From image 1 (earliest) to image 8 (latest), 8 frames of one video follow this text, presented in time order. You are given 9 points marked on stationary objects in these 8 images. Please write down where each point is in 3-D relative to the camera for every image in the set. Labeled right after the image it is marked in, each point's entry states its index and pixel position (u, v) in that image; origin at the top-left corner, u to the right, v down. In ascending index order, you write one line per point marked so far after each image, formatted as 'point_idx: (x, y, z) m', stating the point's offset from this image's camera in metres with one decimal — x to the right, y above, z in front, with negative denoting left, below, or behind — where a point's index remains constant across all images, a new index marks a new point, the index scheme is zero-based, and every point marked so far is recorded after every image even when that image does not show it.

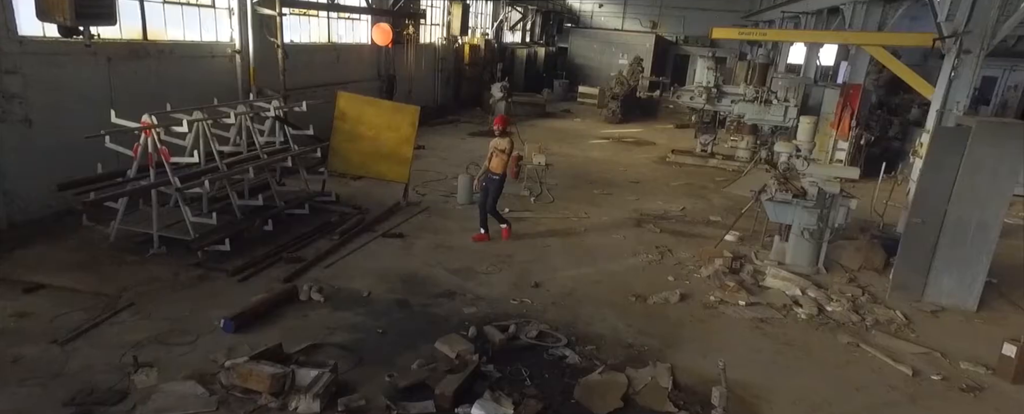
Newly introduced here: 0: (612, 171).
0: (+1.7, +0.6, +10.7) m
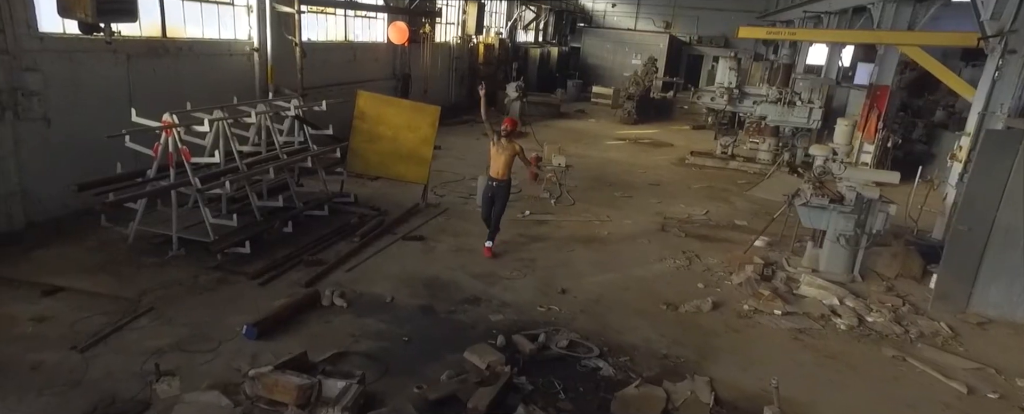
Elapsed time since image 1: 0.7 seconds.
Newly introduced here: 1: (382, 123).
0: (+2.0, +0.6, +10.5) m
1: (-1.5, +1.0, +7.4) m
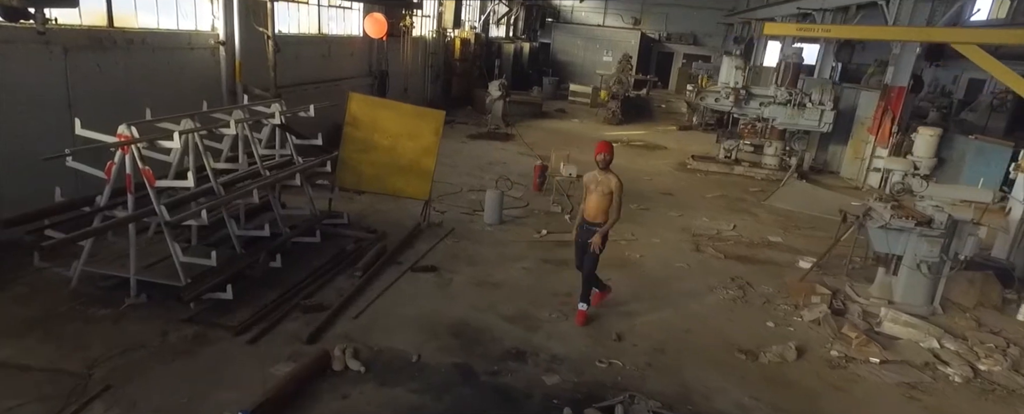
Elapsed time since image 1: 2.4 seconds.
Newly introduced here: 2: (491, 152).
0: (+1.9, +0.4, +9.7) m
1: (-1.3, +0.8, +6.3) m
2: (-0.4, +0.9, +11.0) m
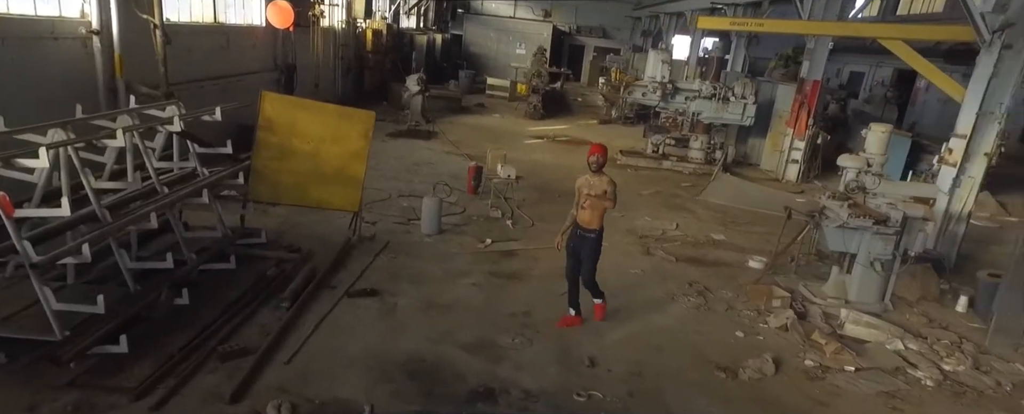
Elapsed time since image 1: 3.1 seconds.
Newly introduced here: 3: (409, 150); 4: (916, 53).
0: (+0.9, +0.4, +9.4) m
1: (-1.9, +0.6, +5.6) m
2: (-1.6, +0.9, +10.3) m
3: (-1.7, +0.9, +10.4) m
4: (+4.6, +1.8, +7.3) m
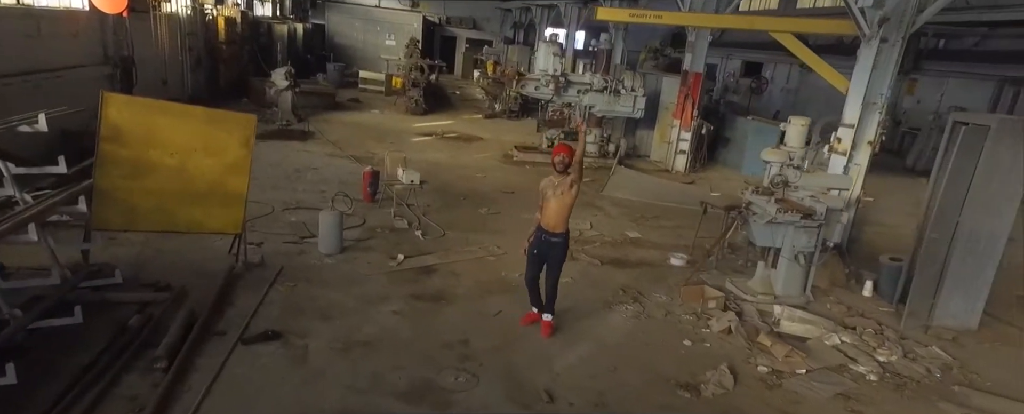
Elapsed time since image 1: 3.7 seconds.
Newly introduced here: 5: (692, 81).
0: (-0.6, +0.4, +8.8) m
1: (-2.5, +0.5, +4.6) m
2: (-3.2, +0.8, +9.3) m
3: (-3.3, +0.8, +9.4) m
4: (+3.4, +1.9, +7.5) m
5: (+2.9, +2.1, +10.4) m
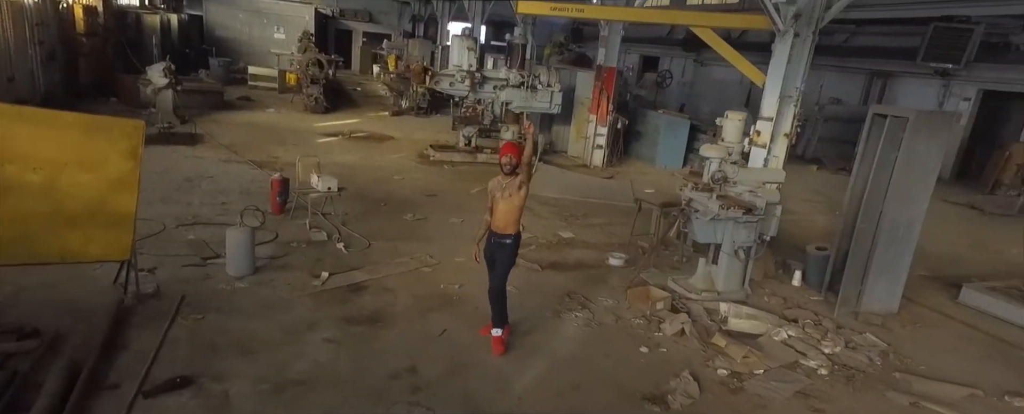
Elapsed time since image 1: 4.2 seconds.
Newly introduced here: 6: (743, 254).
0: (-1.6, +0.3, +8.3) m
1: (-2.9, +0.3, +3.8) m
2: (-4.3, +0.6, +8.3) m
3: (-4.4, +0.6, +8.4) m
4: (+2.5, +2.0, +7.6) m
5: (+1.5, +2.1, +10.4) m
6: (+1.9, -0.4, +5.3) m
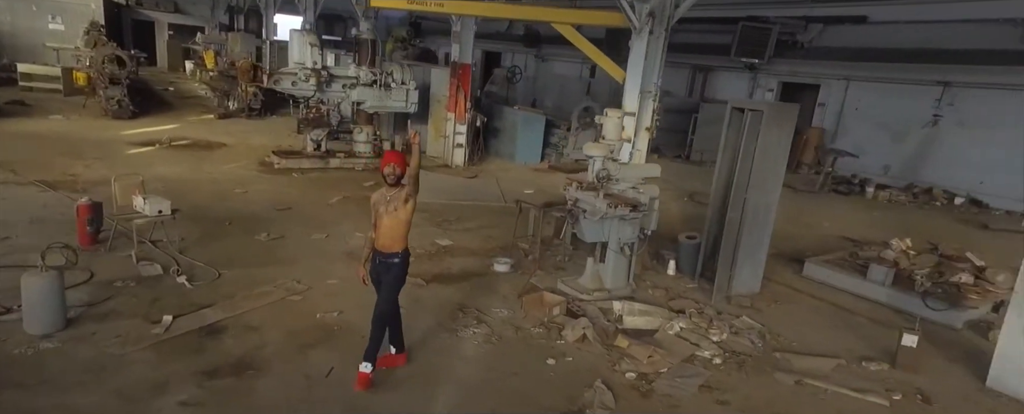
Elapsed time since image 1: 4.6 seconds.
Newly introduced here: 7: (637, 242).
0: (-3.3, +0.1, +7.3) m
1: (-3.3, 0.0, +2.6) m
2: (-5.9, +0.2, +6.6) m
3: (-6.0, +0.3, +6.7) m
4: (+0.8, +2.1, +7.6) m
5: (-0.8, +2.1, +10.1) m
6: (+1.0, -0.4, +5.3) m
7: (+1.1, -0.3, +5.4) m
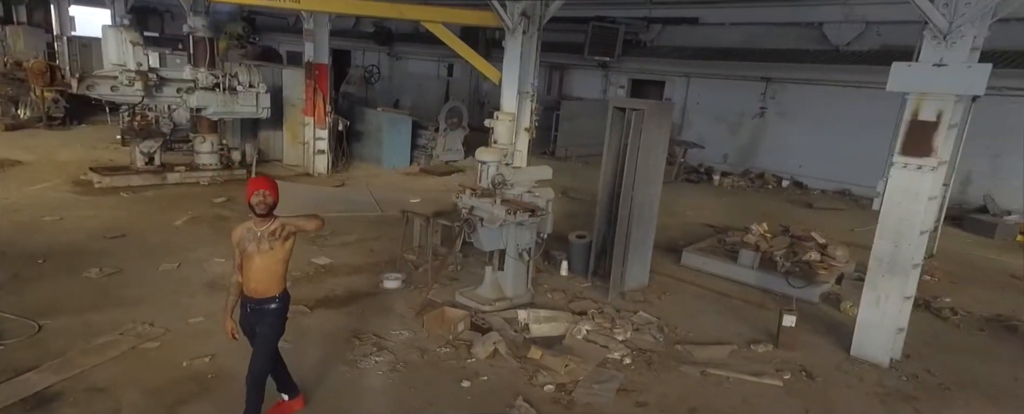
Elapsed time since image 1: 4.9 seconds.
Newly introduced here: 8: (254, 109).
0: (-4.5, -0.1, +6.1) m
1: (-3.5, -0.2, +1.5) m
2: (-6.8, -0.2, +4.9) m
3: (-7.0, -0.2, +4.9) m
4: (-0.7, +2.0, +7.3) m
5: (-2.8, +2.0, +9.3) m
6: (+0.1, -0.4, +5.1) m
7: (+0.2, -0.3, +5.2) m
8: (-3.6, +1.4, +8.8) m
